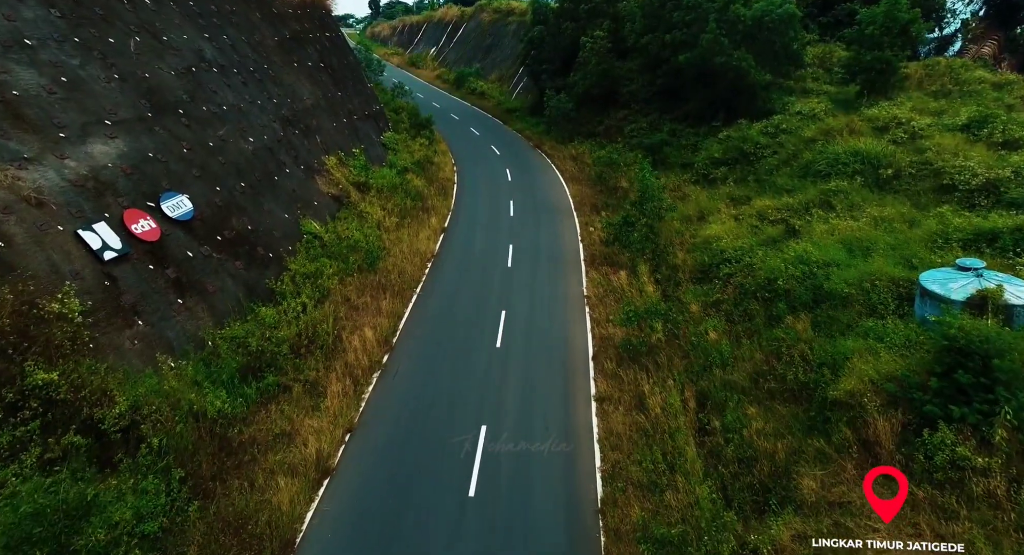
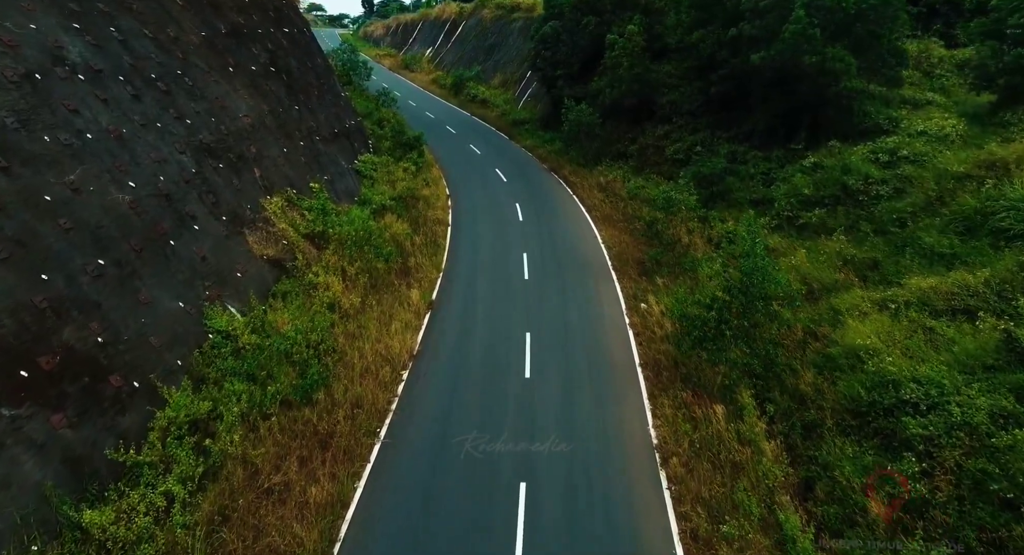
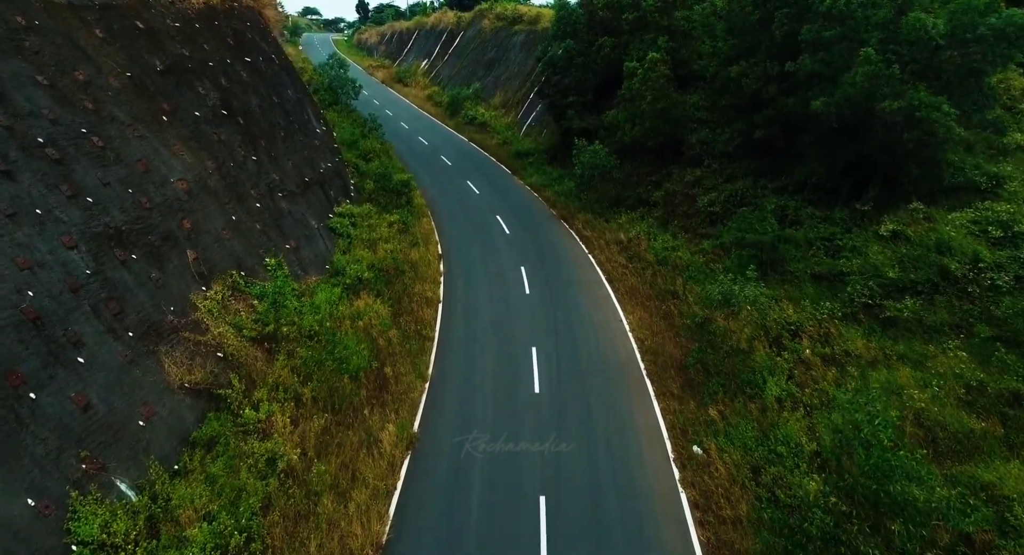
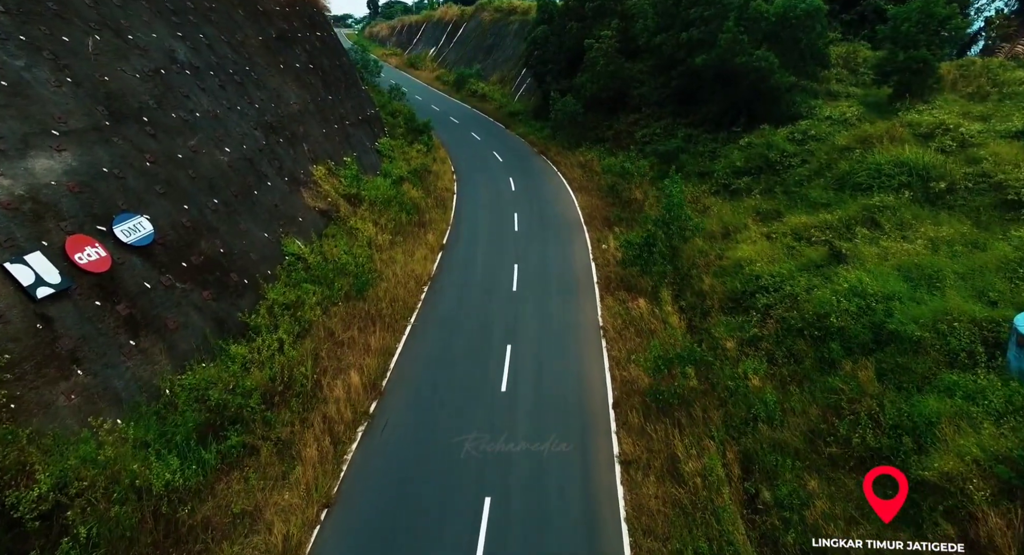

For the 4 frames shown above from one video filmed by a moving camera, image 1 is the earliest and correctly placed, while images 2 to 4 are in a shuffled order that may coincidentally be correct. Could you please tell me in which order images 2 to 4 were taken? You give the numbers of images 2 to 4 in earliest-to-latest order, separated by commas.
4, 2, 3
